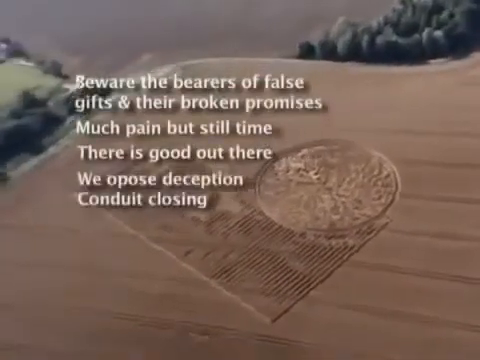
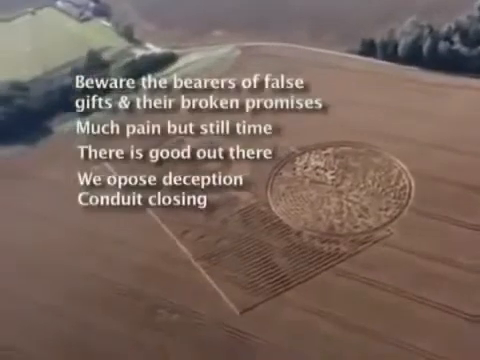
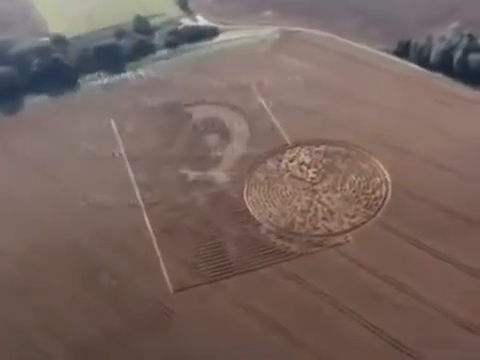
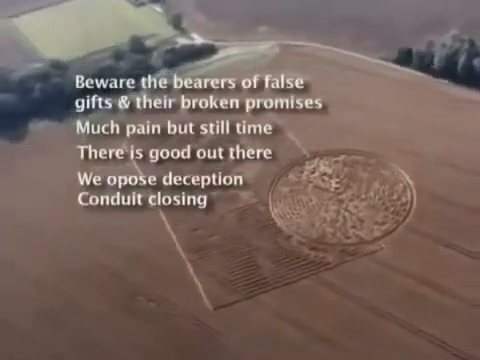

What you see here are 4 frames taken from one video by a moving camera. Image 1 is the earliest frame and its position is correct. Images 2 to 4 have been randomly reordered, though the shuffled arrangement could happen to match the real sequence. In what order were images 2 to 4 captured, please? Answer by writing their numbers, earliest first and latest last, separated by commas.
2, 4, 3
